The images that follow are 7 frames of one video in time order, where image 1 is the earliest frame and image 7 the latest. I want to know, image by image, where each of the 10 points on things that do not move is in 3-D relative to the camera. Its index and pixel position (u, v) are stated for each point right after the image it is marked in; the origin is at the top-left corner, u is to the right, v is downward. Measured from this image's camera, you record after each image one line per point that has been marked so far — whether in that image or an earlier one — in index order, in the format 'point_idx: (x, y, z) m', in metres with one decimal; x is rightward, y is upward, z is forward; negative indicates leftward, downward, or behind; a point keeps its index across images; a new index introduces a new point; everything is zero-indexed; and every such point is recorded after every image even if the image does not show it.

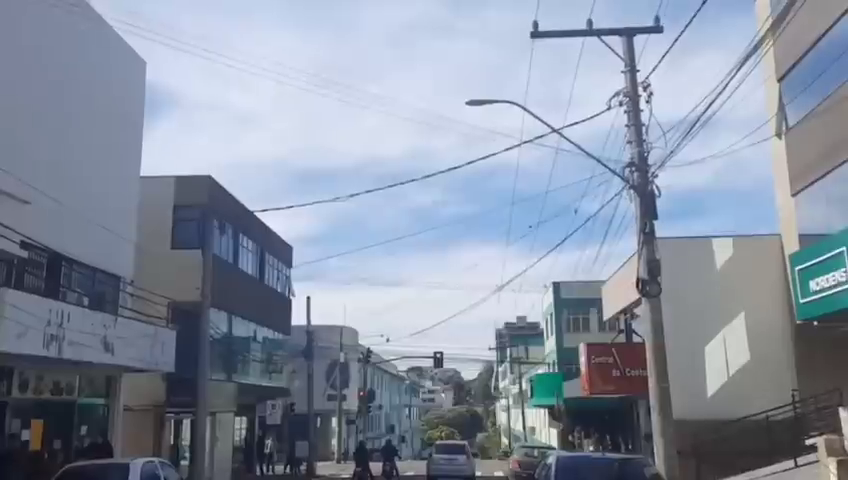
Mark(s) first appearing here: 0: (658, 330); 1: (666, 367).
0: (+3.9, -1.5, +16.0) m
1: (+4.0, -2.1, +15.9) m
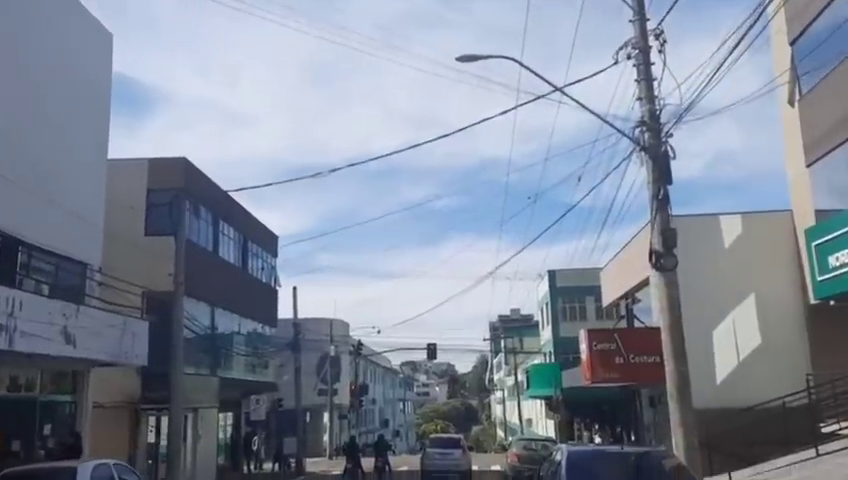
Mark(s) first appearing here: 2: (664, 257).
0: (+3.8, -1.0, +14.3) m
1: (+3.9, -1.6, +14.2) m
2: (+3.6, -0.3, +14.4) m
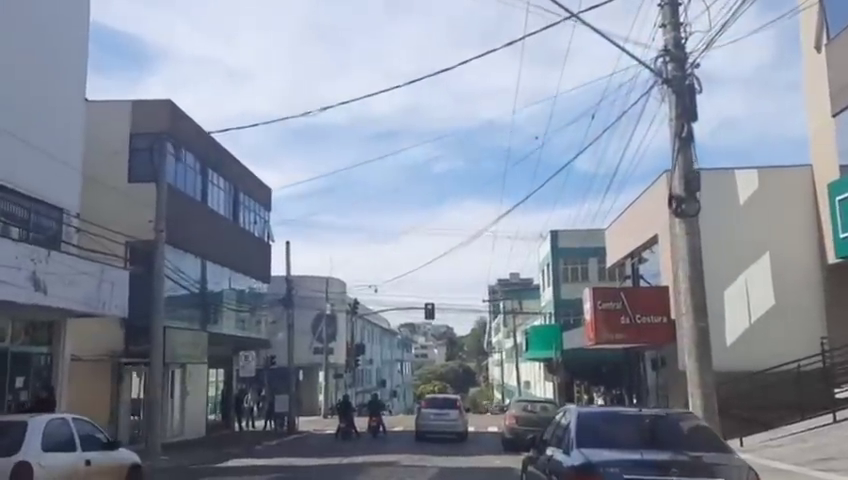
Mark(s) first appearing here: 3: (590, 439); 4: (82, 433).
0: (+3.7, -0.3, +12.9) m
1: (+3.8, -0.8, +12.8) m
2: (+3.6, +0.5, +13.0) m
3: (+1.7, -2.0, +9.7) m
4: (-4.6, -2.6, +13.0) m
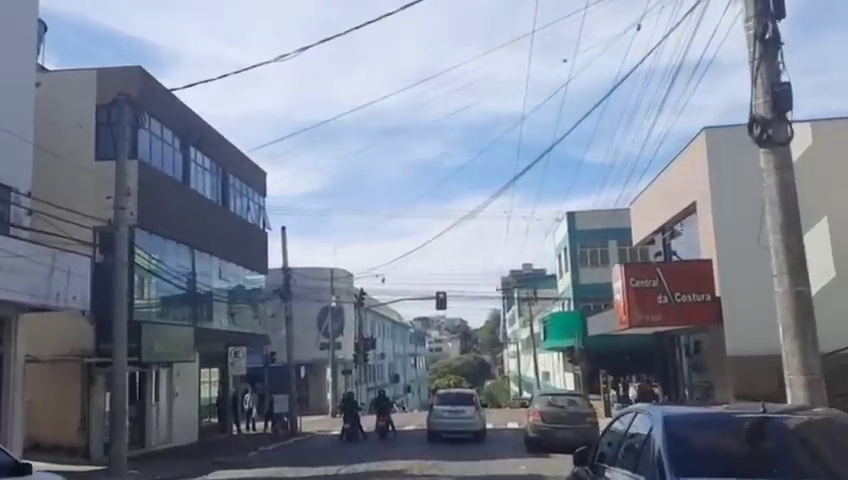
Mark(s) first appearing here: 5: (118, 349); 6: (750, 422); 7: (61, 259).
0: (+3.7, +0.4, +9.6) m
1: (+3.8, -0.2, +9.5) m
2: (+3.5, +1.2, +9.7) m
3: (+1.7, -1.4, +6.4) m
4: (-4.6, -2.2, +9.8) m
5: (-6.1, -2.2, +19.0) m
6: (+2.4, -1.3, +6.7) m
7: (-7.4, -0.4, +19.4) m
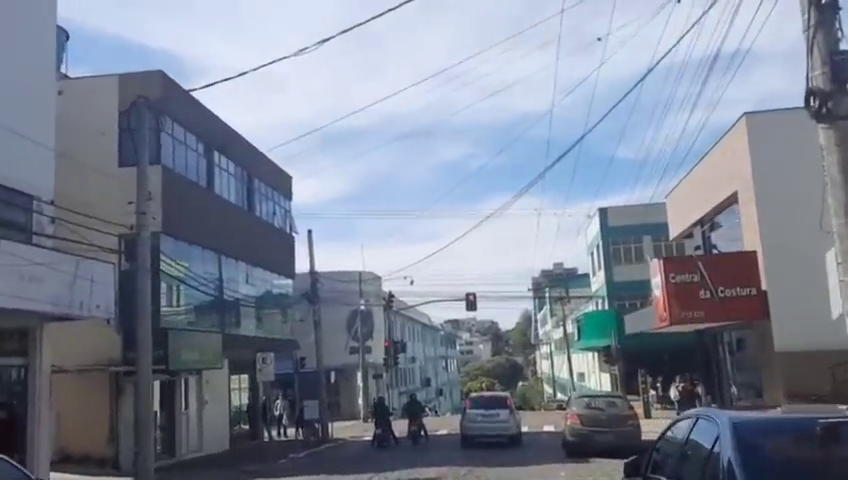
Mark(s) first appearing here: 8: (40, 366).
0: (+4.0, +0.5, +8.8) m
1: (+4.1, -0.1, +8.7) m
2: (+3.8, +1.3, +8.9) m
3: (+1.9, -1.3, +5.7) m
4: (-4.2, -2.3, +9.3) m
5: (-5.5, -2.3, +18.6) m
6: (+2.6, -1.2, +6.0) m
7: (-6.7, -0.5, +18.9) m
8: (-7.9, -2.6, +19.6) m
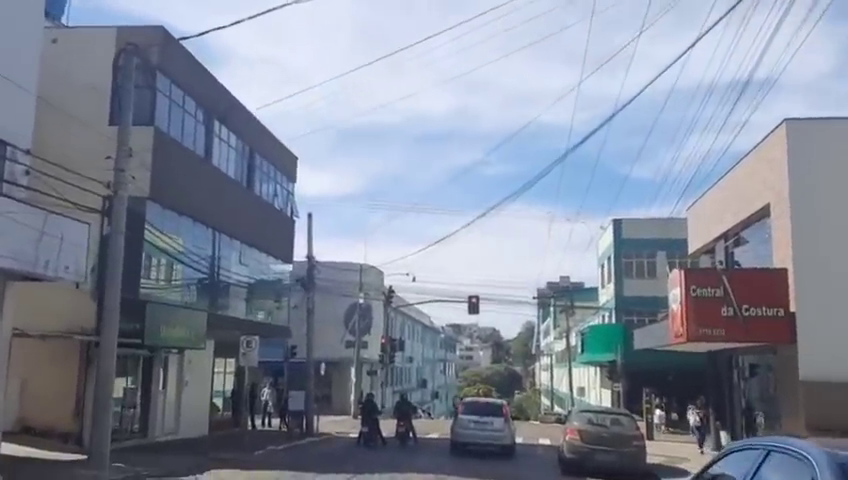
0: (+3.9, +0.5, +7.1) m
1: (+4.0, -0.1, +7.0) m
2: (+3.9, +1.3, +7.2) m
3: (+1.8, -1.2, +4.0) m
4: (-4.4, -1.6, +7.6) m
5: (-5.6, -1.6, +16.9) m
6: (+2.4, -1.1, +4.2) m
7: (-6.7, +0.3, +17.3) m
8: (-8.1, -1.6, +18.0) m
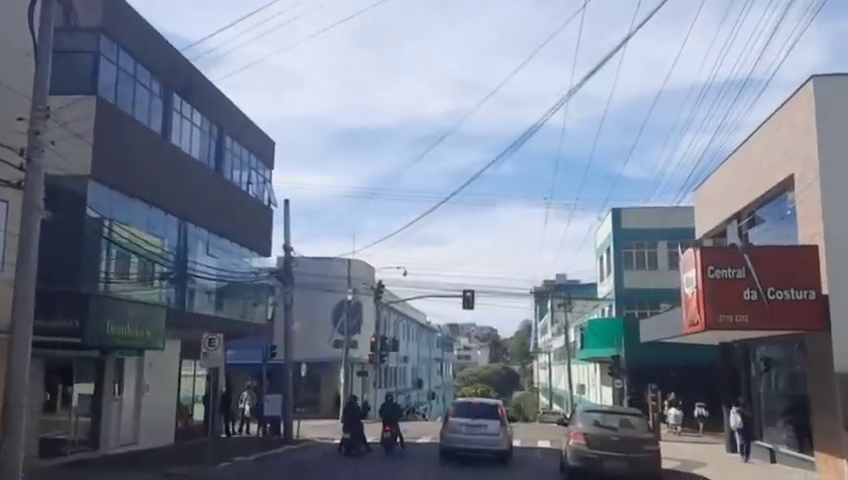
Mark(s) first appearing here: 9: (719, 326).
0: (+3.6, +1.0, +4.4) m
1: (+3.7, +0.4, +4.3) m
2: (+3.5, +1.8, +4.5) m
3: (+1.4, -0.7, +1.3) m
4: (-4.8, -1.3, +4.9) m
5: (-6.0, -1.3, +14.2) m
6: (+2.1, -0.6, +1.6) m
7: (-7.1, +0.6, +14.6) m
8: (-8.5, -1.4, +15.3) m
9: (+5.5, -1.6, +17.8) m
